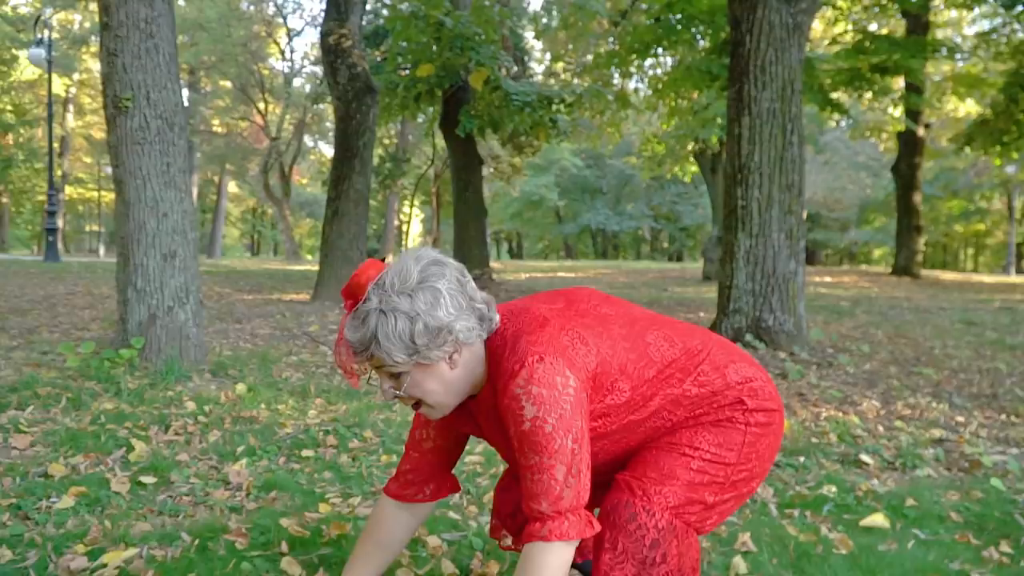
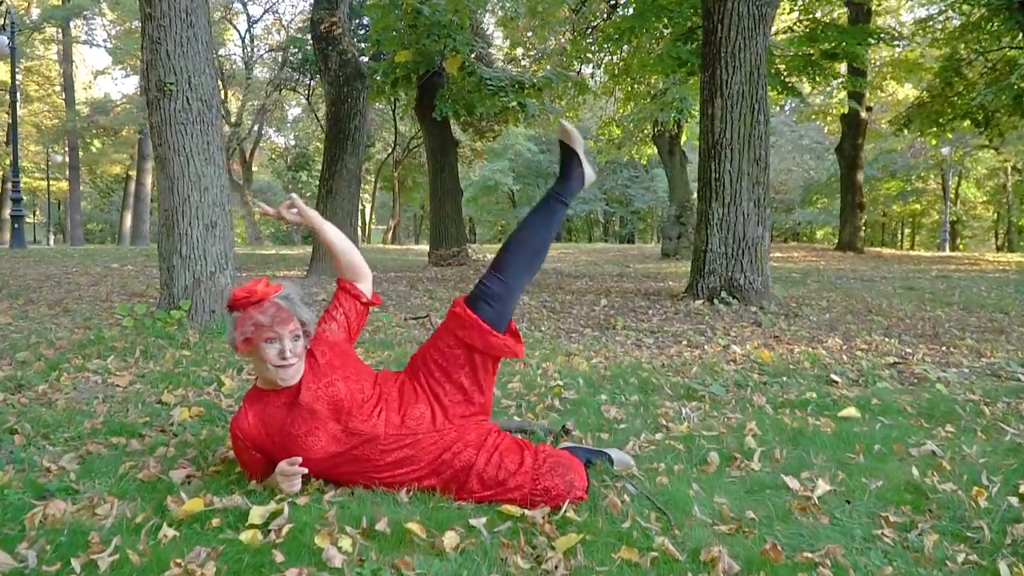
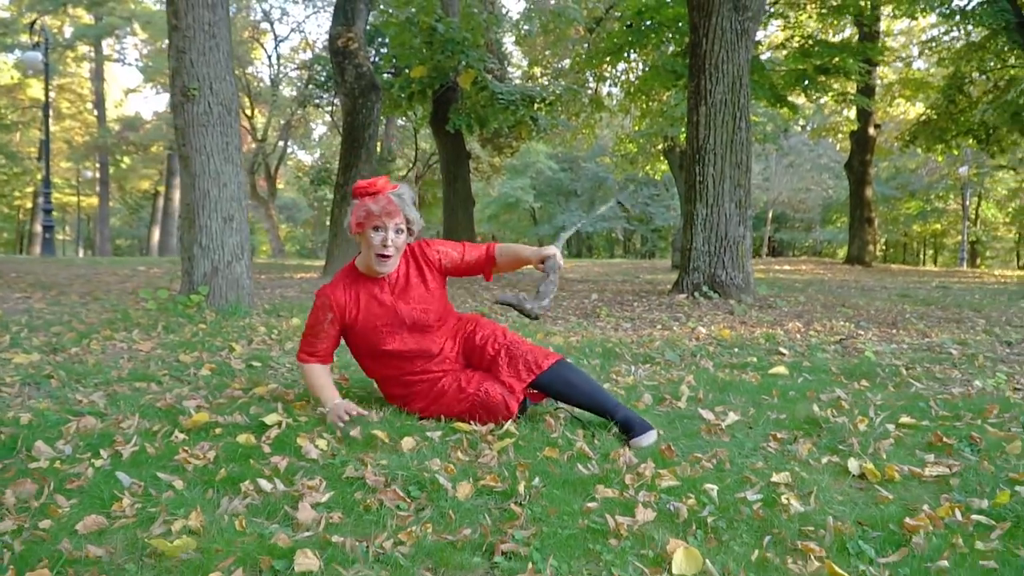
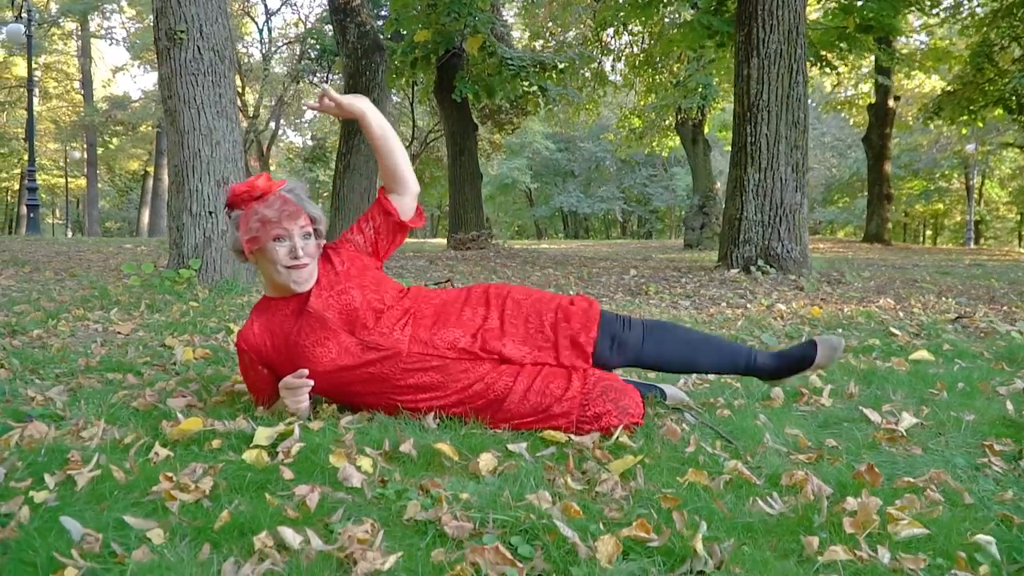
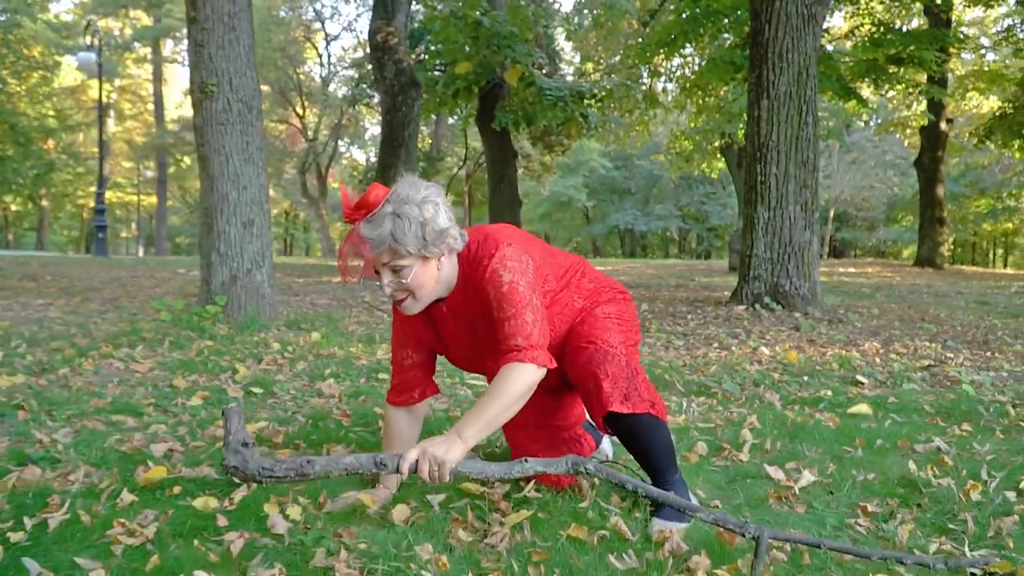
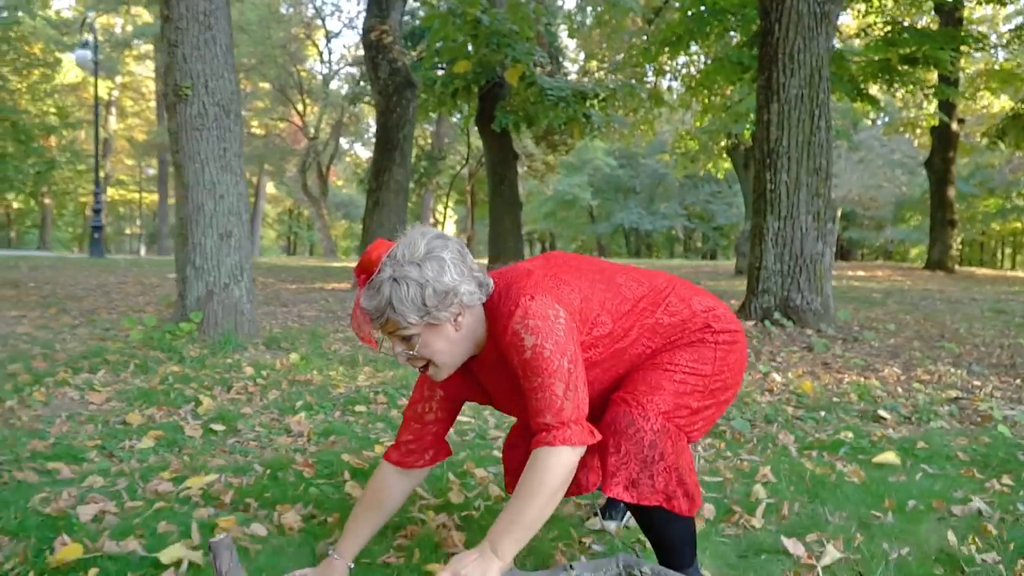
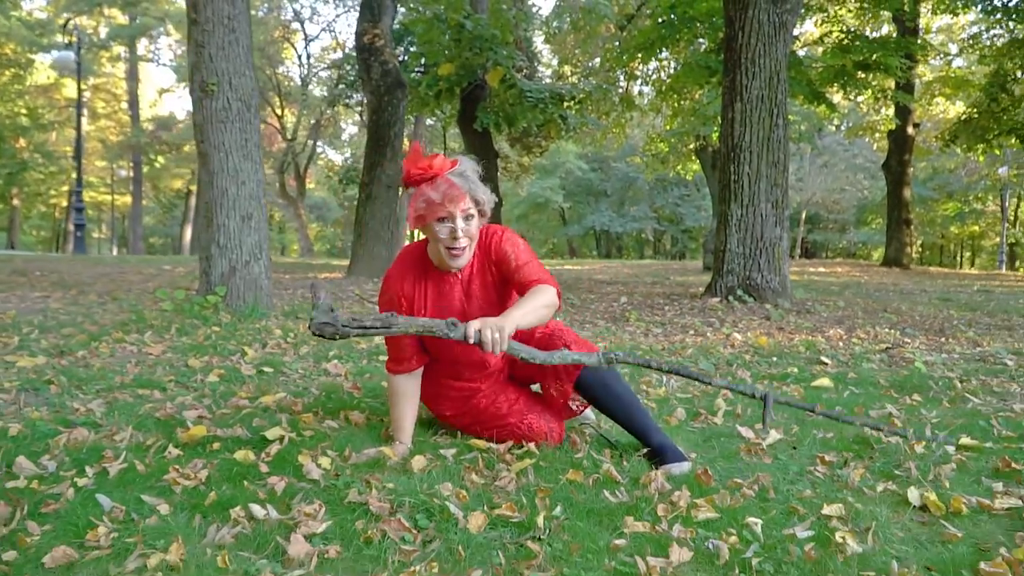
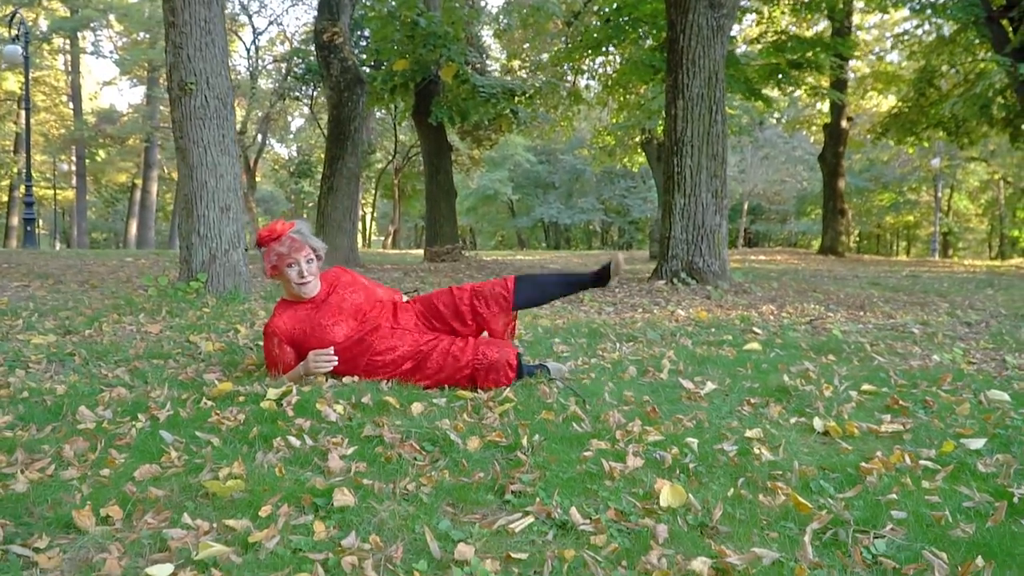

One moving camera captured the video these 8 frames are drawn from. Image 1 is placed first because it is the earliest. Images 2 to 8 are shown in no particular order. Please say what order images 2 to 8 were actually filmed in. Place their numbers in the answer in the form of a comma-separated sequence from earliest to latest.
6, 5, 7, 3, 8, 2, 4
